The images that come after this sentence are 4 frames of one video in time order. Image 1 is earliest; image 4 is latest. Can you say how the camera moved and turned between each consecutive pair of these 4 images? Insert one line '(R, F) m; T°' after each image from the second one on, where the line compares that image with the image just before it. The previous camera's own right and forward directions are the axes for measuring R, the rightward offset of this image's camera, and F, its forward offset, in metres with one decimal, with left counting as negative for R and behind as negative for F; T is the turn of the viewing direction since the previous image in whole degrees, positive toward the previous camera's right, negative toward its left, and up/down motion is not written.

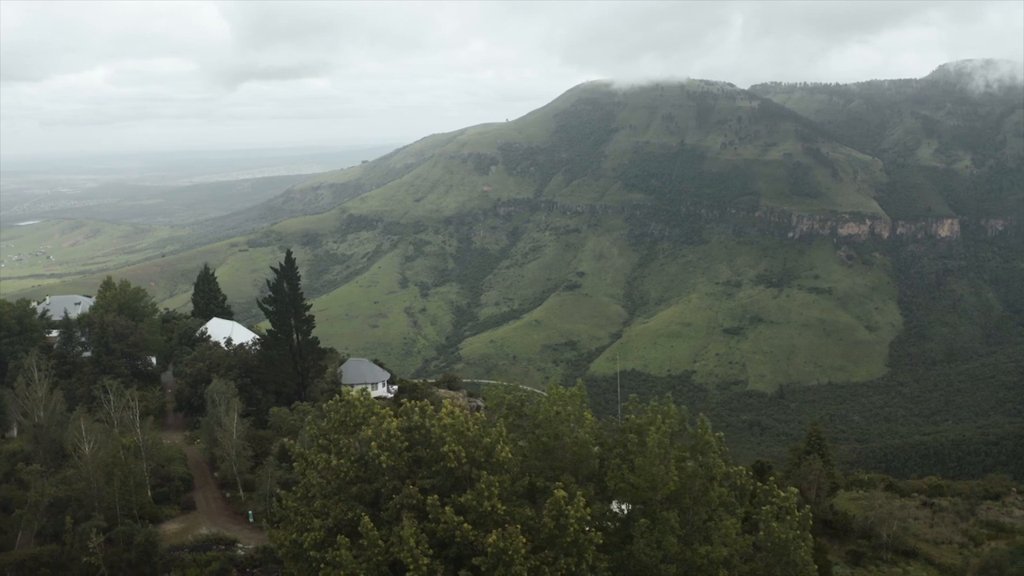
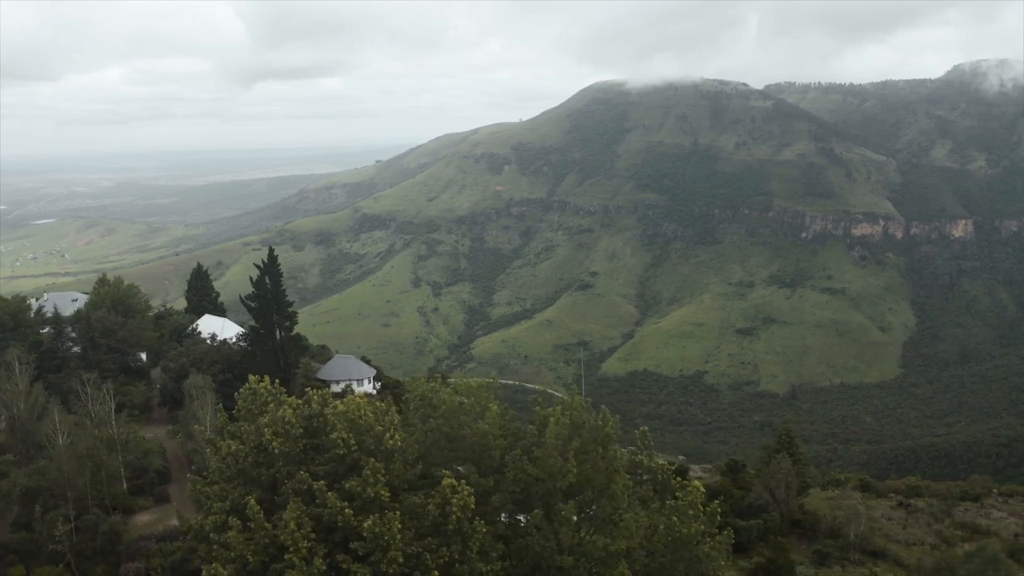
(+2.1, +0.1) m; -1°
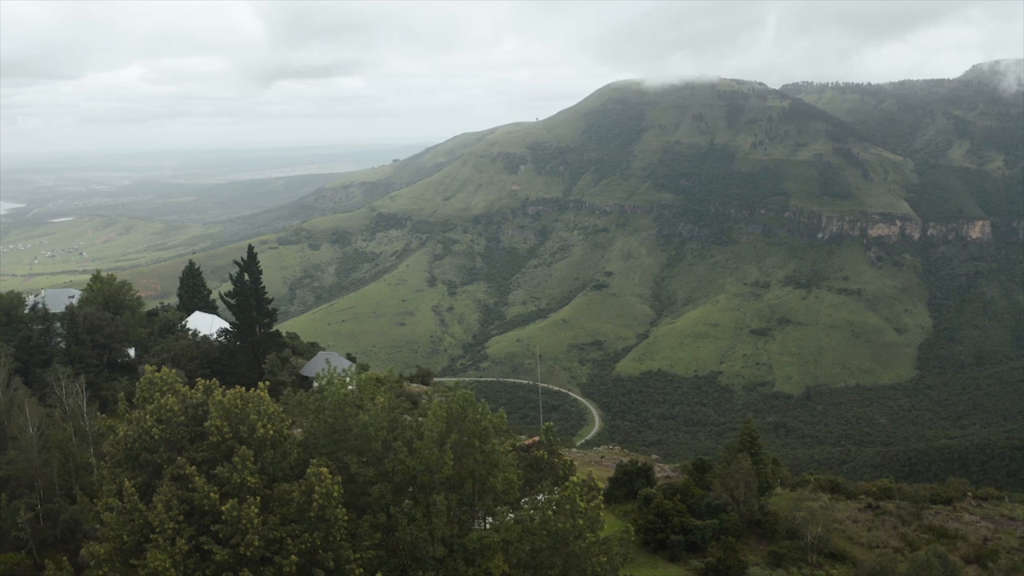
(+2.5, +0.1) m; -1°
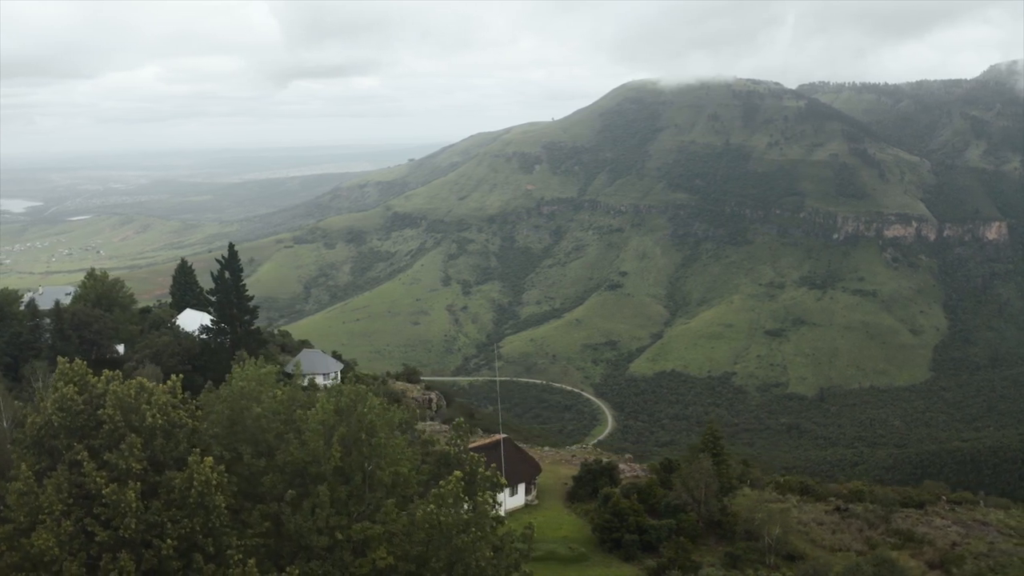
(+2.4, +0.1) m; -1°
